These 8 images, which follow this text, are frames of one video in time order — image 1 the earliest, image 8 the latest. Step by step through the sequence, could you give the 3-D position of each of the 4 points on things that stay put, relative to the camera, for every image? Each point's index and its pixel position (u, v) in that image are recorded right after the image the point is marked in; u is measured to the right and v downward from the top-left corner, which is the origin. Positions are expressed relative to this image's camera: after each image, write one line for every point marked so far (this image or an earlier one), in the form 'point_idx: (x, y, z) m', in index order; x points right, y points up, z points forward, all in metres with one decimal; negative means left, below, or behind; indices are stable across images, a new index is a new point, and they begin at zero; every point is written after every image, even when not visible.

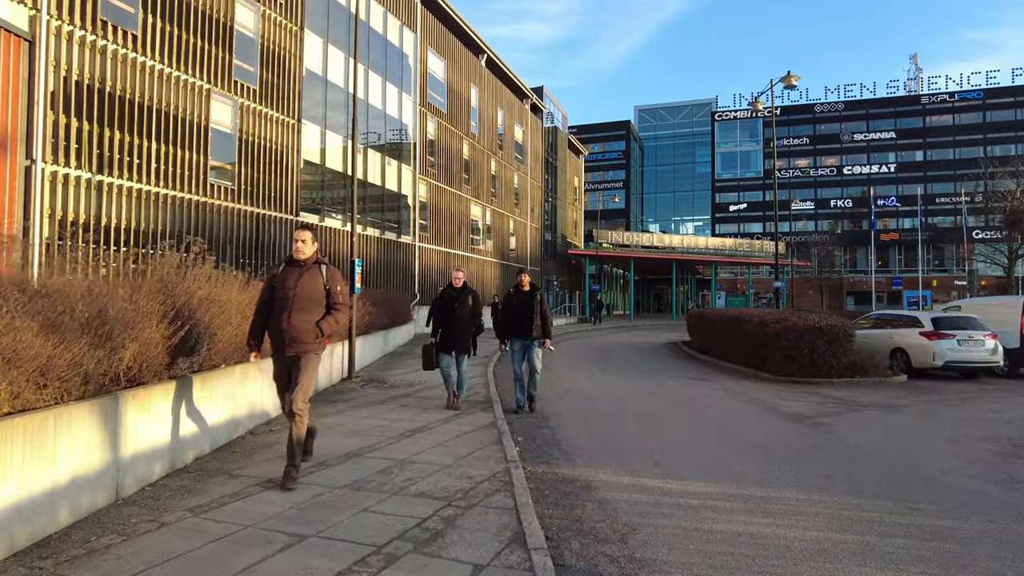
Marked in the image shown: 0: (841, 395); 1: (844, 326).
0: (+5.7, -1.9, +11.2) m
1: (+6.8, -0.8, +13.2) m
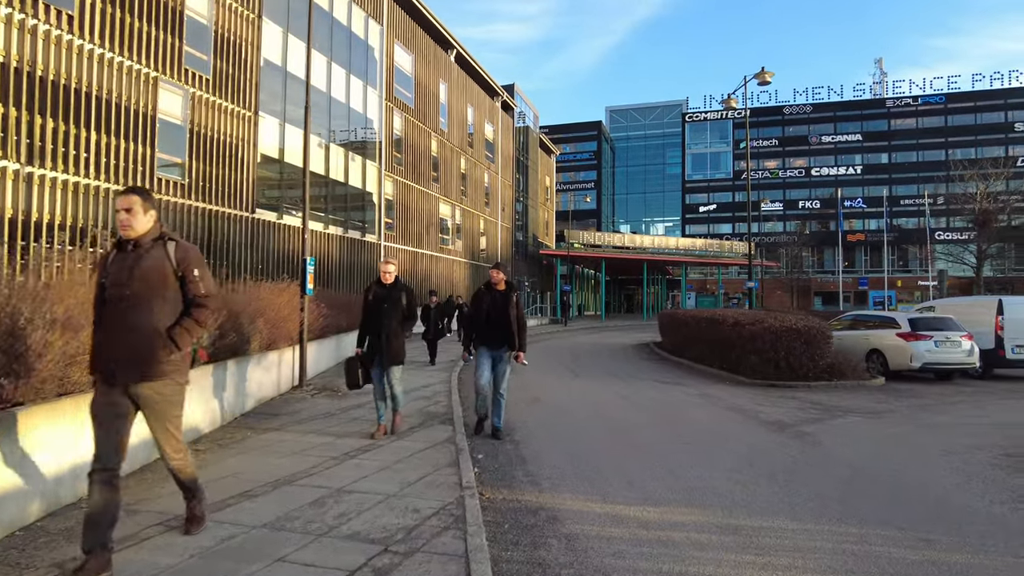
0: (+5.1, -1.9, +10.8) m
1: (+6.1, -0.8, +12.8) m
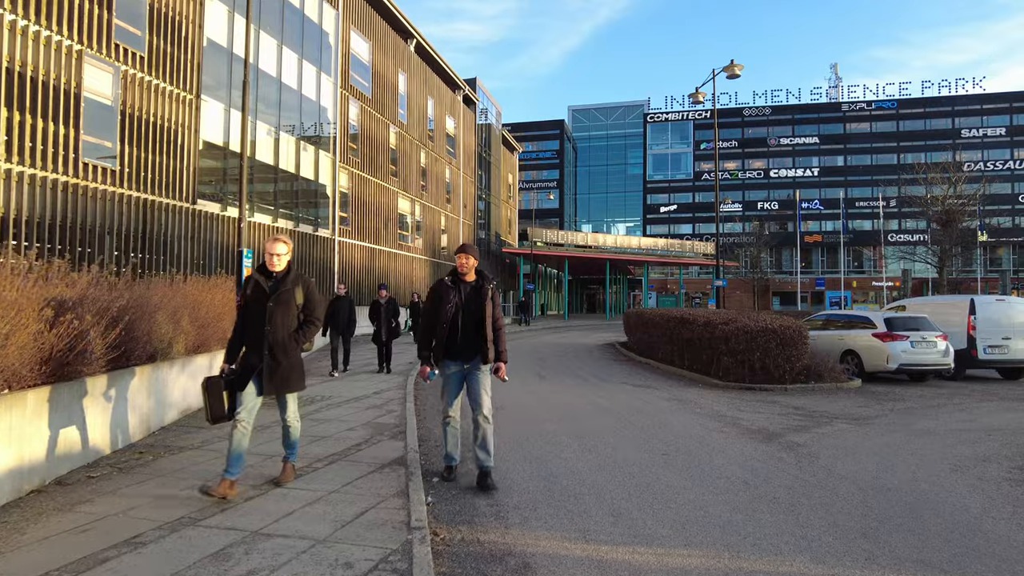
0: (+4.5, -1.8, +10.2) m
1: (+5.4, -0.8, +12.3) m
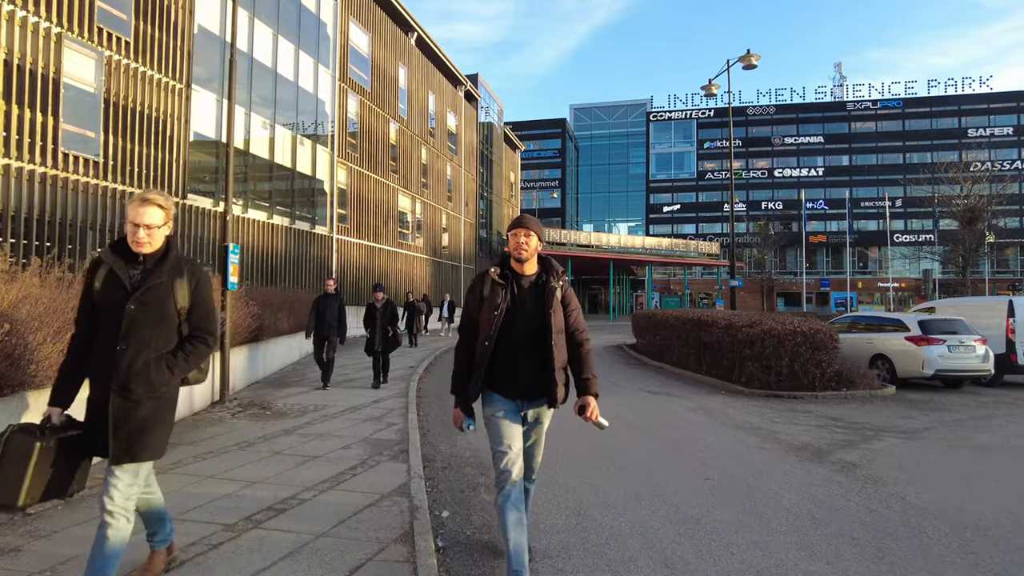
0: (+4.7, -1.8, +9.3) m
1: (+5.6, -0.8, +11.4) m
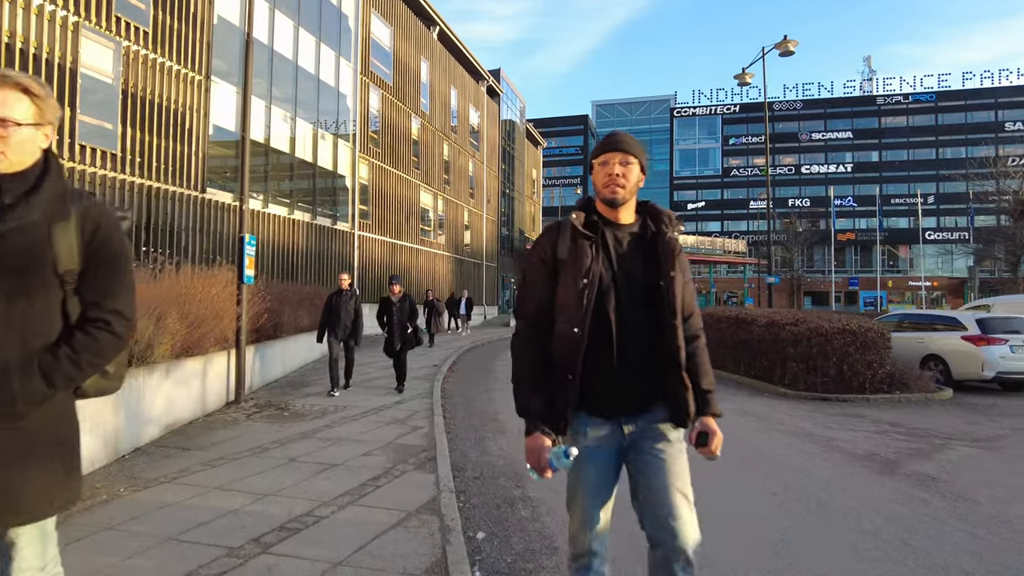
0: (+5.1, -1.8, +8.6) m
1: (+6.0, -0.7, +10.7) m
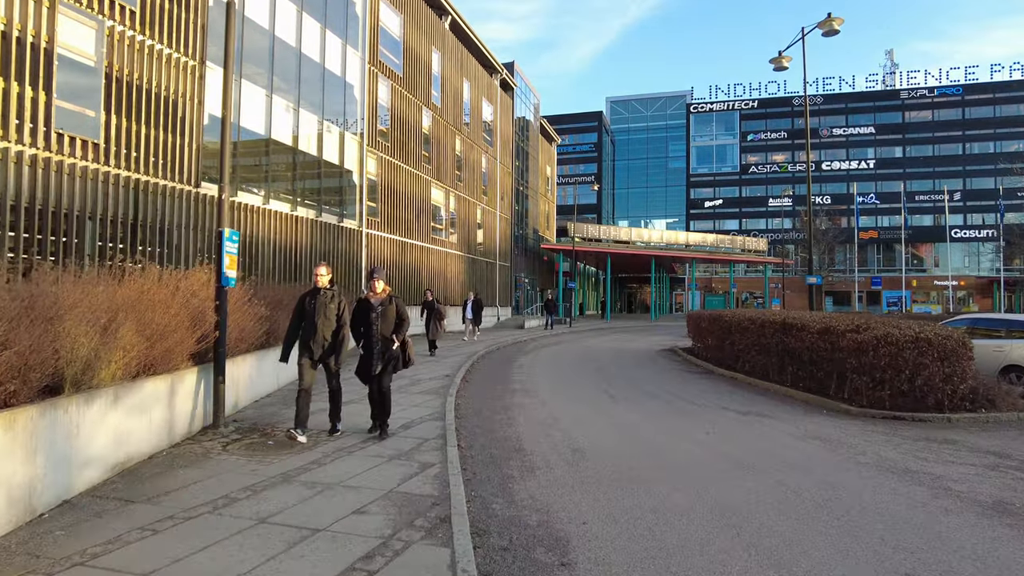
0: (+5.4, -1.8, +7.2) m
1: (+6.4, -0.7, +9.3) m
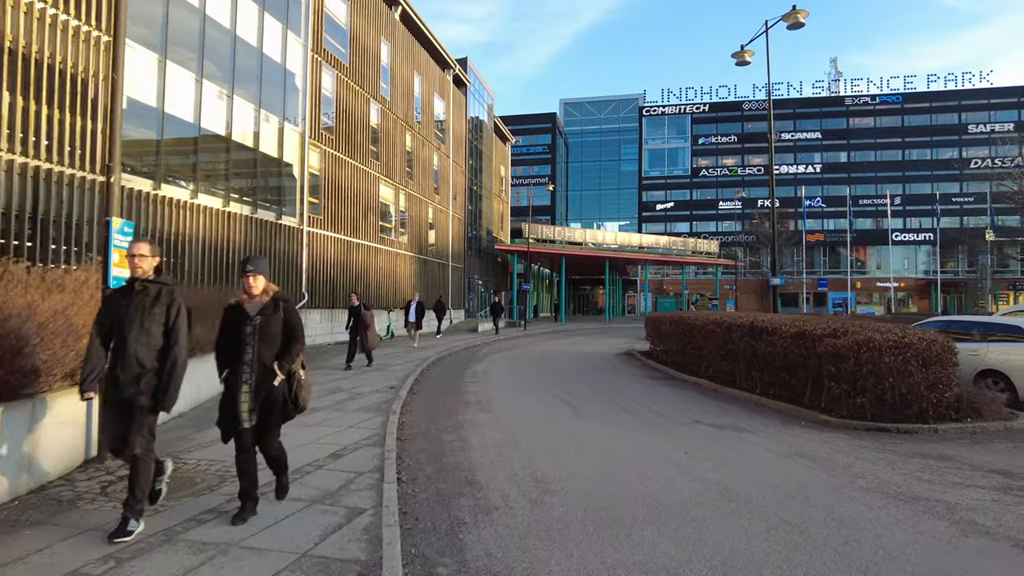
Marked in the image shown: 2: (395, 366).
0: (+5.0, -1.8, +6.6) m
1: (+5.8, -0.7, +8.7) m
2: (-2.6, -1.7, +14.4) m
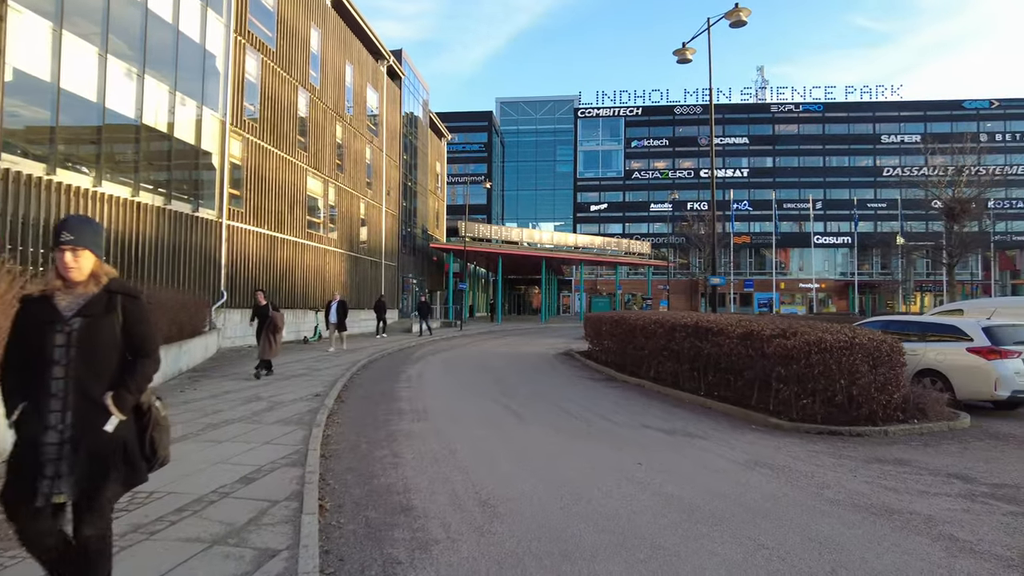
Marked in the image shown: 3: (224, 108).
0: (+4.4, -1.8, +6.4) m
1: (+5.0, -0.7, +8.5) m
2: (-3.9, -1.7, +13.4) m
3: (-8.6, +5.3, +19.4) m
